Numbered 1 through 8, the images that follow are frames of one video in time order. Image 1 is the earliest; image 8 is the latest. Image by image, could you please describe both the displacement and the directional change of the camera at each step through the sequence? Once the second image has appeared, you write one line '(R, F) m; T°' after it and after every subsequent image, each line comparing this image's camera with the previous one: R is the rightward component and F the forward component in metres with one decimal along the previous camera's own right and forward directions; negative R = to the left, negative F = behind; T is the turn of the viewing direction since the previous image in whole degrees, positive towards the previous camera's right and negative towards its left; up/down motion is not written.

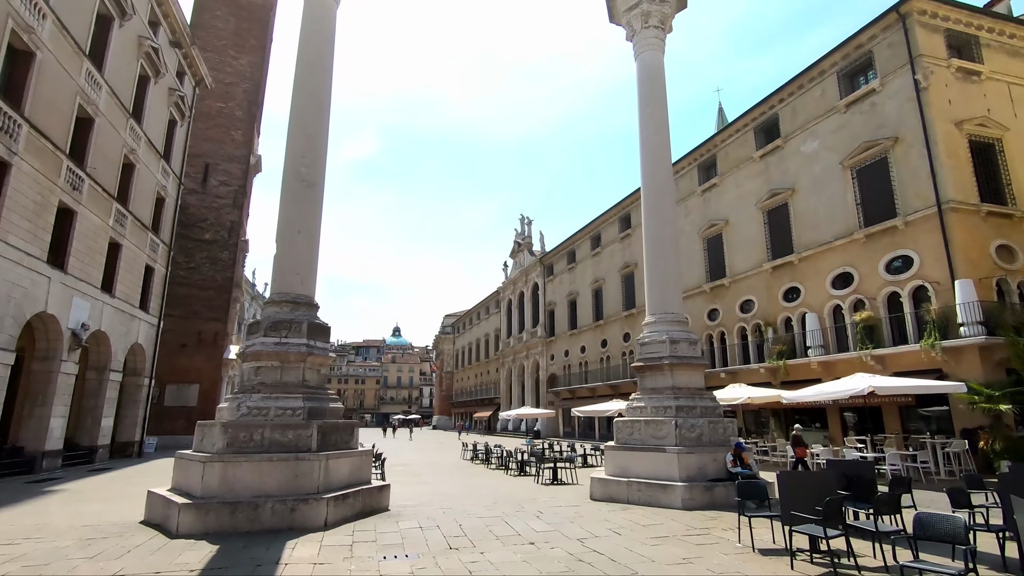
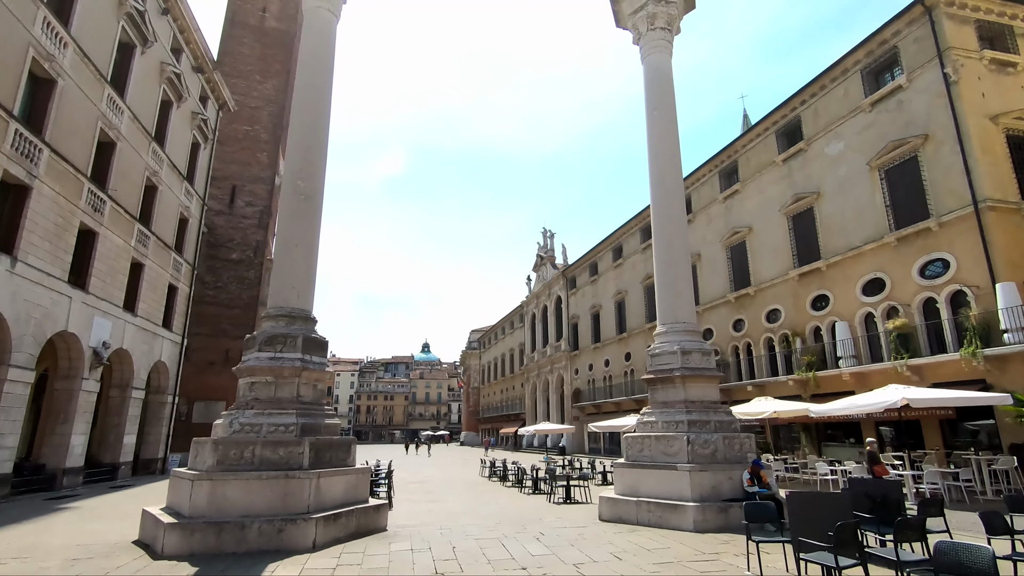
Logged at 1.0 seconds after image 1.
(+0.6, +0.4) m; -3°
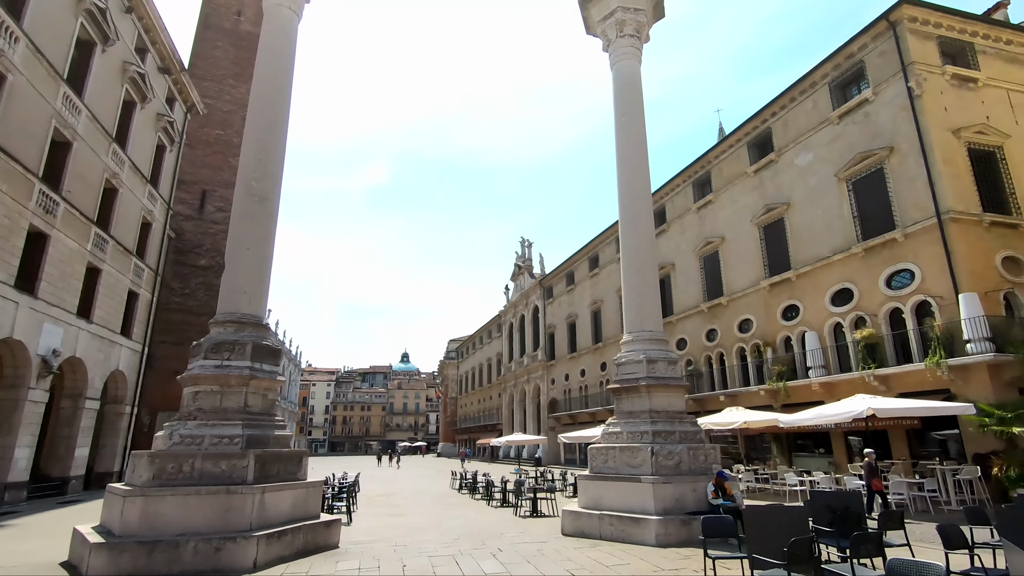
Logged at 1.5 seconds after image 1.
(+0.4, +0.3) m; +2°
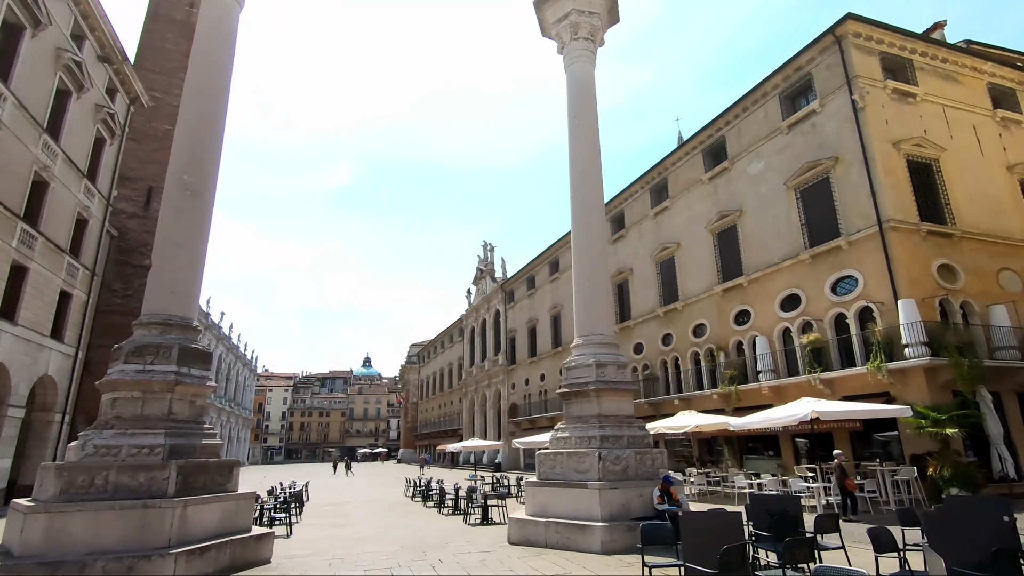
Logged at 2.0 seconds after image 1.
(+0.3, +0.2) m; +4°
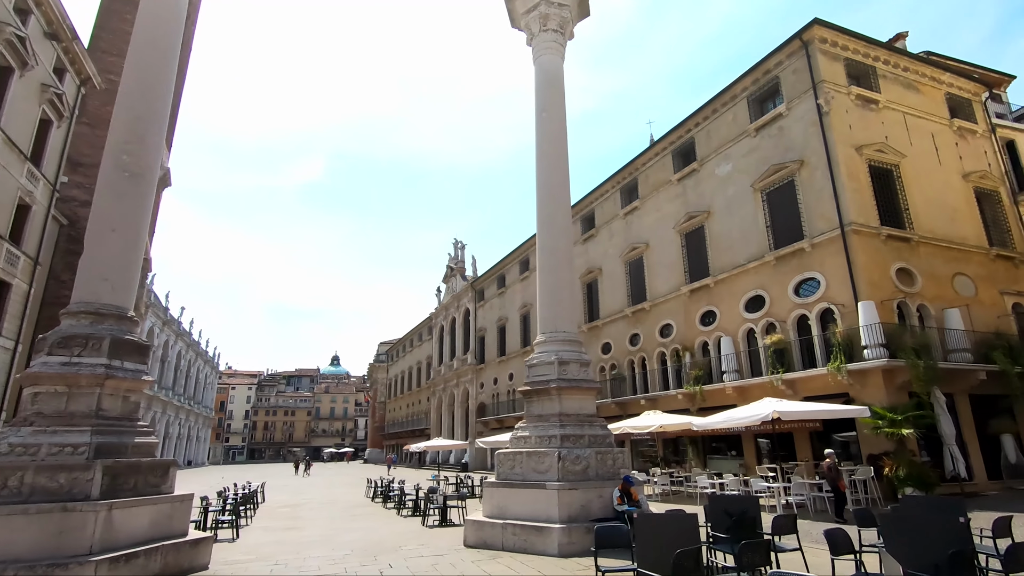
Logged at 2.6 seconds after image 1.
(+0.2, +0.3) m; +3°
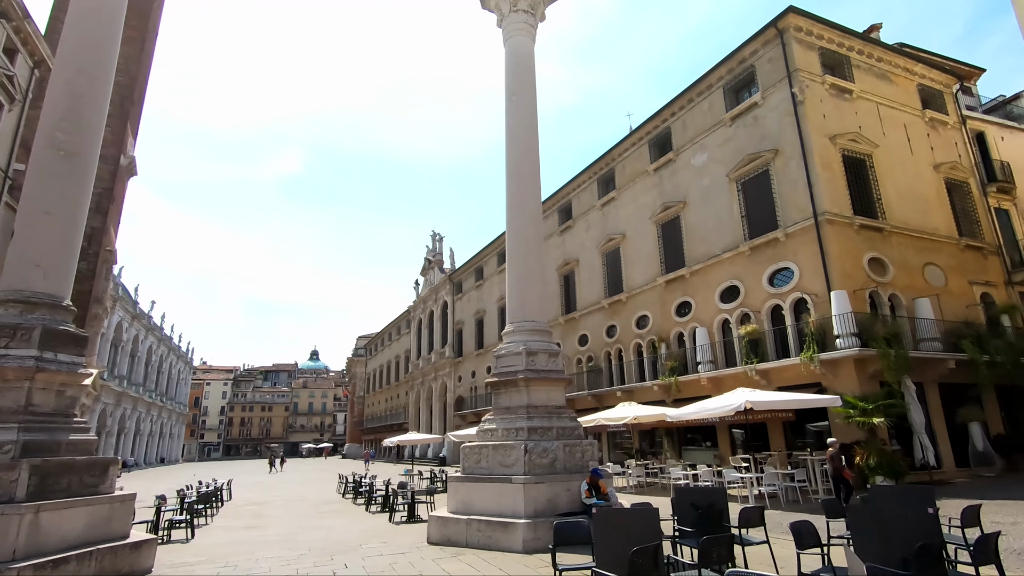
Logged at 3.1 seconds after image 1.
(+0.3, +0.3) m; +2°
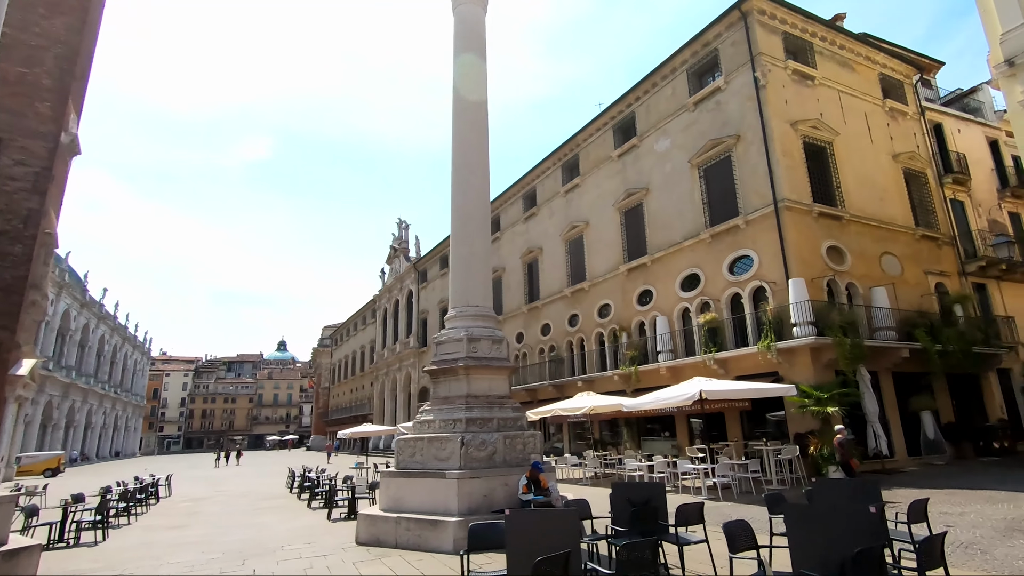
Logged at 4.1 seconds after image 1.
(+0.6, +0.6) m; +3°
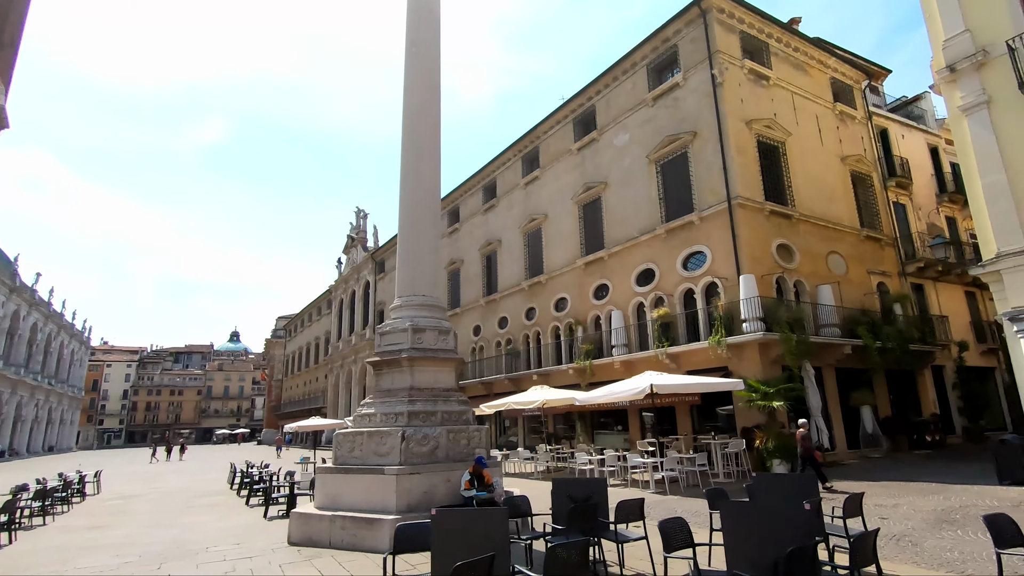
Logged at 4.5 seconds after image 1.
(+0.2, +0.3) m; +4°
